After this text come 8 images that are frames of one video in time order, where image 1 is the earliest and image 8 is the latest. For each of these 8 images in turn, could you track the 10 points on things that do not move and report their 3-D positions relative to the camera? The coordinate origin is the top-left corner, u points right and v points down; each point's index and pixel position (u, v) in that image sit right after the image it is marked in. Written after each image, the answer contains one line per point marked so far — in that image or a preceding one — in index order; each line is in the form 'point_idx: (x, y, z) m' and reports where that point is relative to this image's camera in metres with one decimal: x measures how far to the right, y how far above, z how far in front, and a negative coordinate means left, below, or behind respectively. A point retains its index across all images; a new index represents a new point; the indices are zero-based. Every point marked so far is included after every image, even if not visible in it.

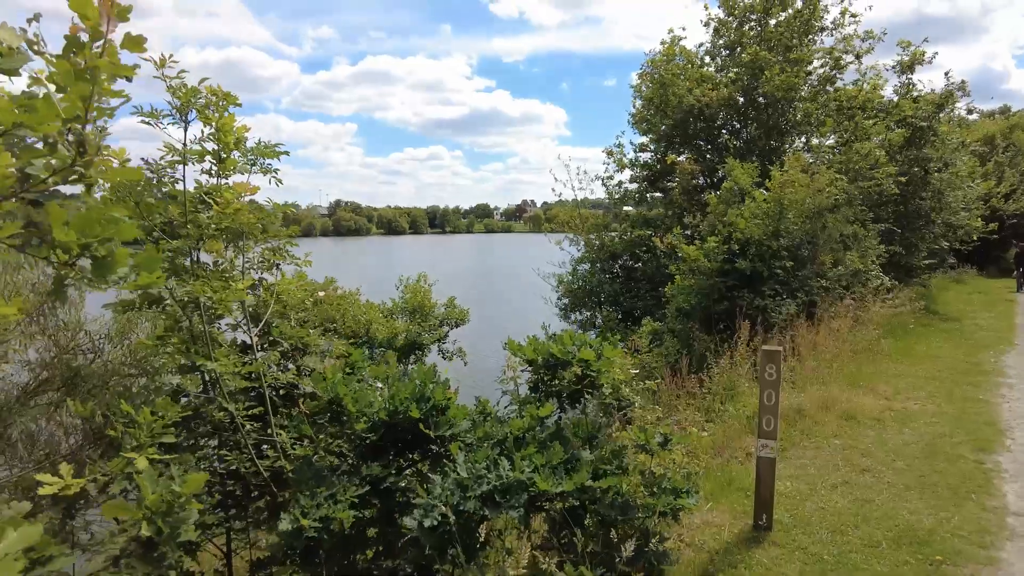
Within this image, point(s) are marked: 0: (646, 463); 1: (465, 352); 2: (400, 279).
0: (+0.7, -0.9, +3.2) m
1: (-0.9, -1.2, +12.2) m
2: (-2.2, +0.2, +12.4) m
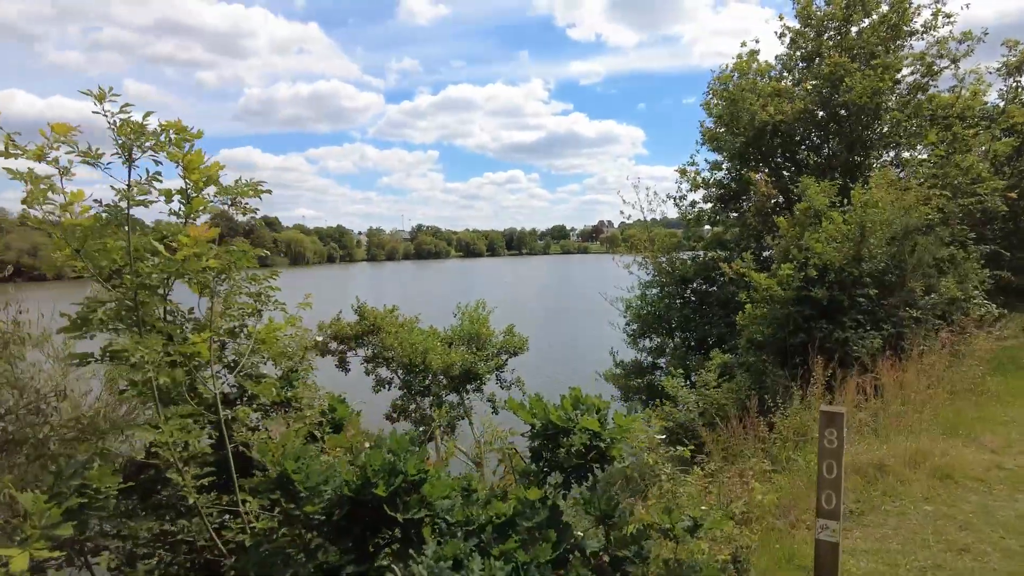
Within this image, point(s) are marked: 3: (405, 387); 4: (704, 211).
0: (+0.7, -1.1, +2.6) m
1: (+0.2, -1.7, +11.8) m
2: (-1.0, -0.3, +12.1) m
3: (-1.8, -1.7, +11.0) m
4: (+4.9, +1.9, +16.4) m
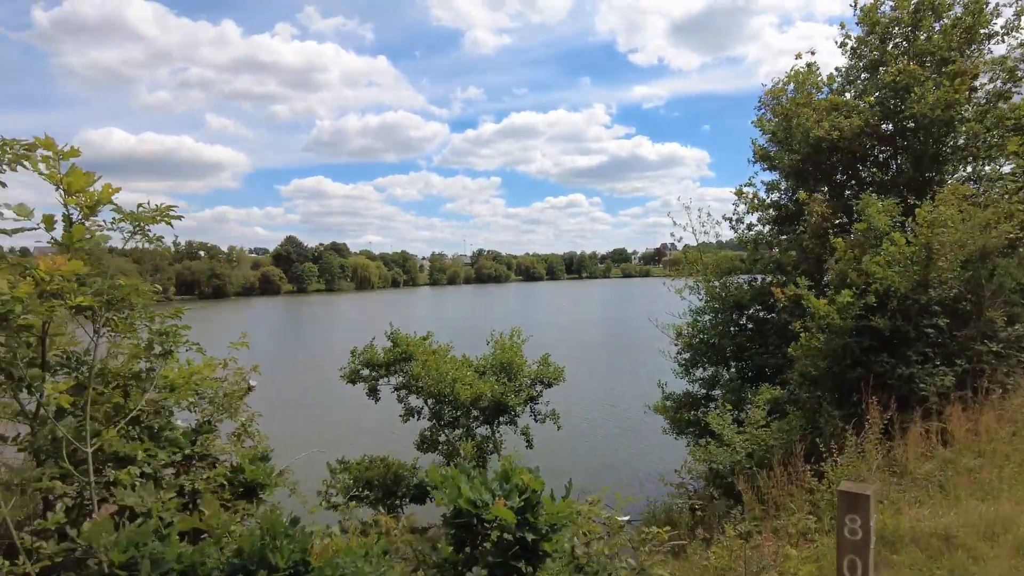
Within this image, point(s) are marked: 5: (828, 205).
0: (+0.4, -1.2, +2.0) m
1: (+0.8, -2.2, +11.1) m
2: (-0.4, -0.8, +11.7) m
3: (-1.2, -2.1, +10.6) m
4: (+6.0, +1.3, +15.4) m
5: (+6.0, +1.6, +12.2) m
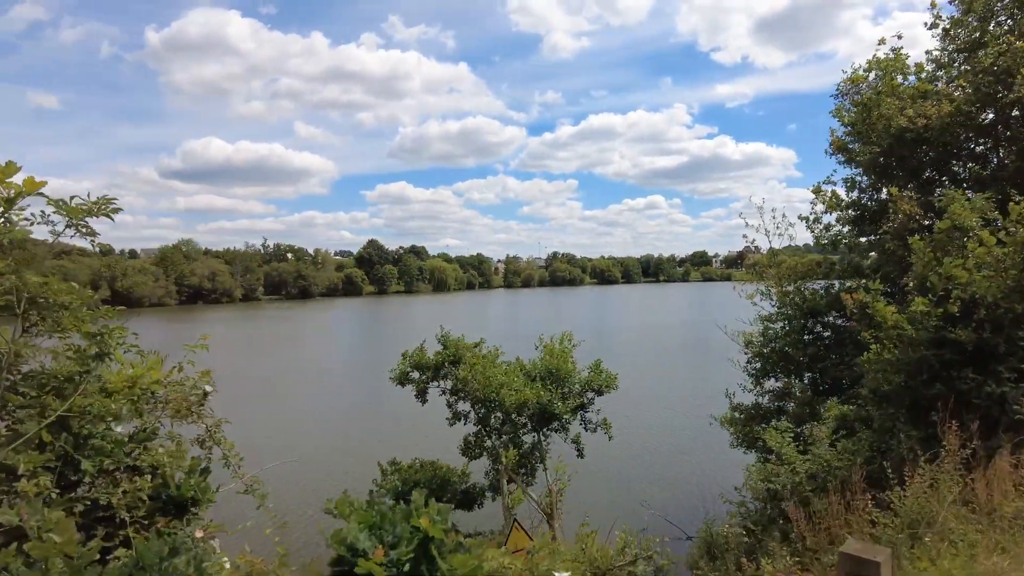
0: (+0.2, -1.2, +1.7) m
1: (+1.6, -2.2, +10.6) m
2: (+0.5, -0.9, +11.3) m
3: (-0.5, -2.2, +10.3) m
4: (+7.3, +1.2, +14.3) m
5: (+6.9, +1.5, +11.1) m
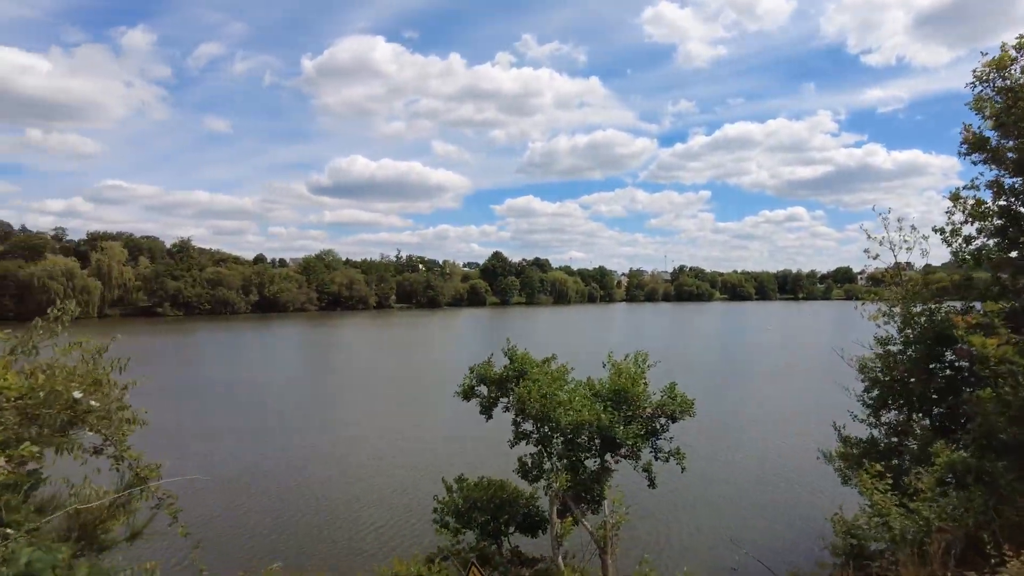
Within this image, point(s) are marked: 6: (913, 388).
0: (-0.5, -1.2, +1.2) m
1: (+2.6, -2.5, +9.7) m
2: (+1.7, -1.1, +10.6) m
3: (+0.4, -2.3, +9.7) m
4: (+8.9, +0.8, +12.2) m
5: (+8.0, +1.1, +9.2) m
6: (+7.4, -1.8, +11.8) m
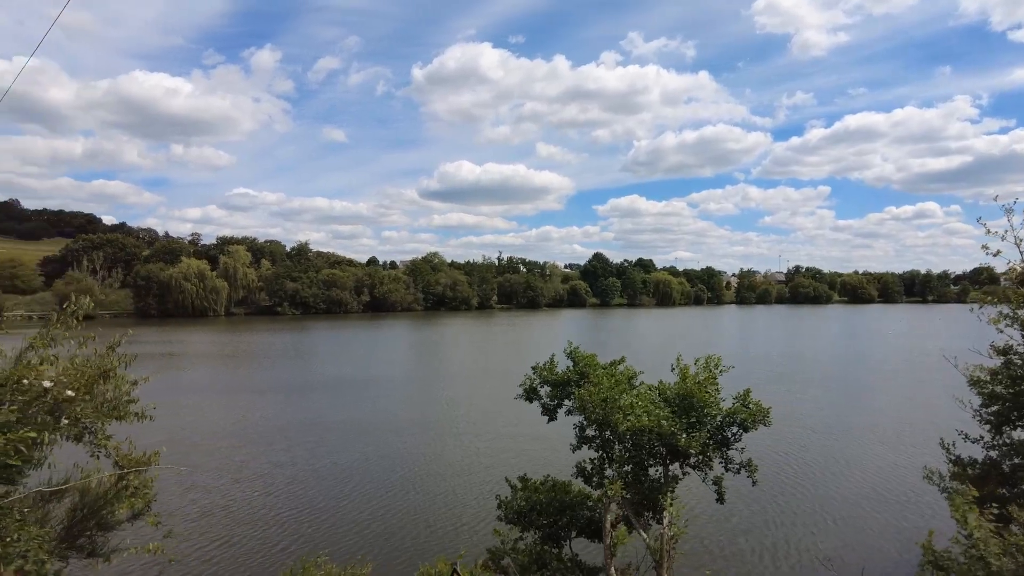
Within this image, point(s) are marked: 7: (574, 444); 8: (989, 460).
0: (-1.0, -1.2, +1.1) m
1: (+3.4, -2.5, +9.0) m
2: (+2.7, -1.1, +10.1) m
3: (+1.3, -2.3, +9.4) m
4: (+10.1, +0.7, +10.6) m
5: (+8.7, +1.1, +7.7) m
6: (+8.5, -1.8, +10.3) m
7: (+1.0, -2.4, +10.1) m
8: (+8.4, -3.0, +11.3) m
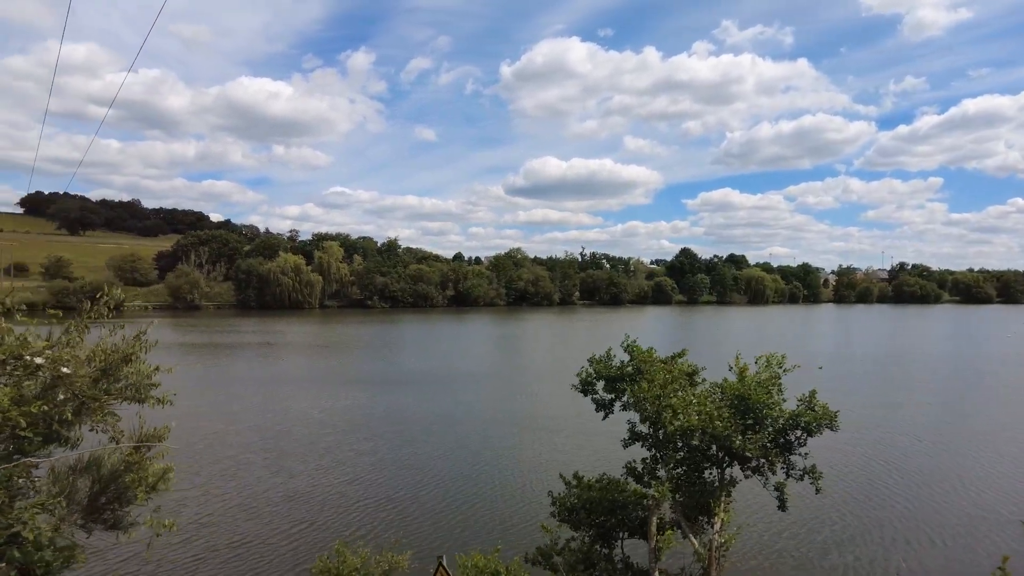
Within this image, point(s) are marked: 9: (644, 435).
0: (-1.4, -1.1, +1.1) m
1: (+4.0, -2.4, +8.4) m
2: (+3.4, -1.0, +9.5) m
3: (+2.0, -2.2, +9.1) m
4: (+10.8, +0.8, +9.1) m
5: (+9.1, +1.1, +6.4) m
6: (+9.3, -1.8, +9.1) m
7: (+1.8, -2.3, +9.8) m
8: (+9.2, -3.0, +10.0) m
9: (+2.0, -2.2, +9.5) m
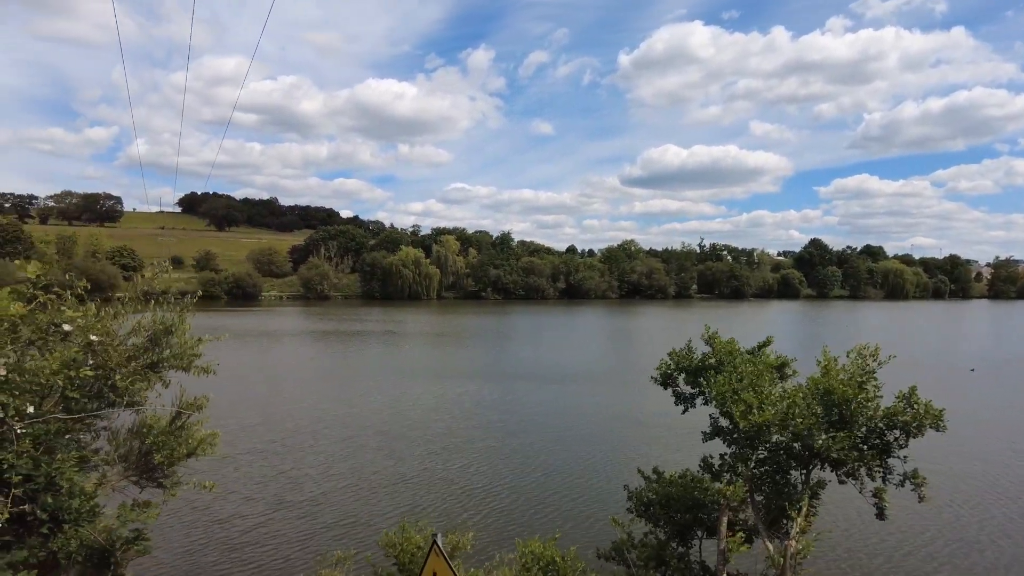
0: (-1.8, -1.0, +1.3) m
1: (+4.8, -2.3, +7.5) m
2: (+4.4, -0.8, +8.7) m
3: (+3.0, -2.1, +8.6) m
4: (+11.6, +0.9, +6.9) m
5: (+9.5, +1.2, +4.6) m
6: (+10.1, -1.6, +7.2) m
7: (+2.8, -2.2, +9.3) m
8: (+10.2, -2.8, +8.2) m
9: (+3.0, -2.0, +9.0) m
